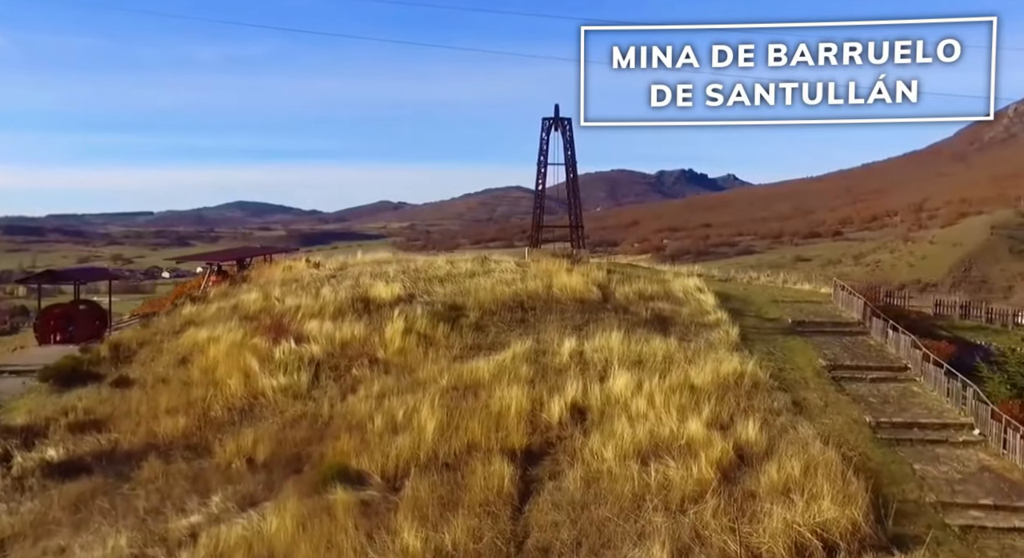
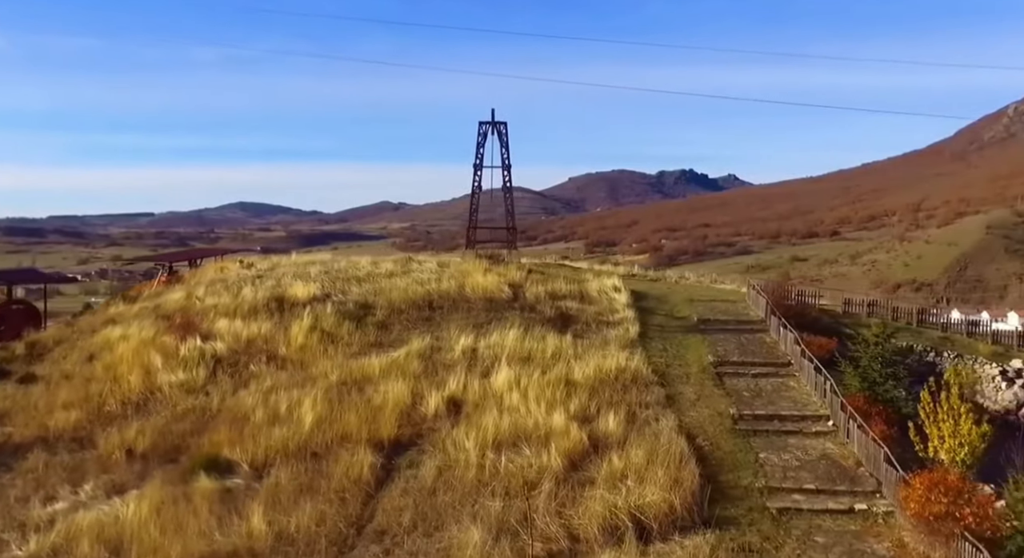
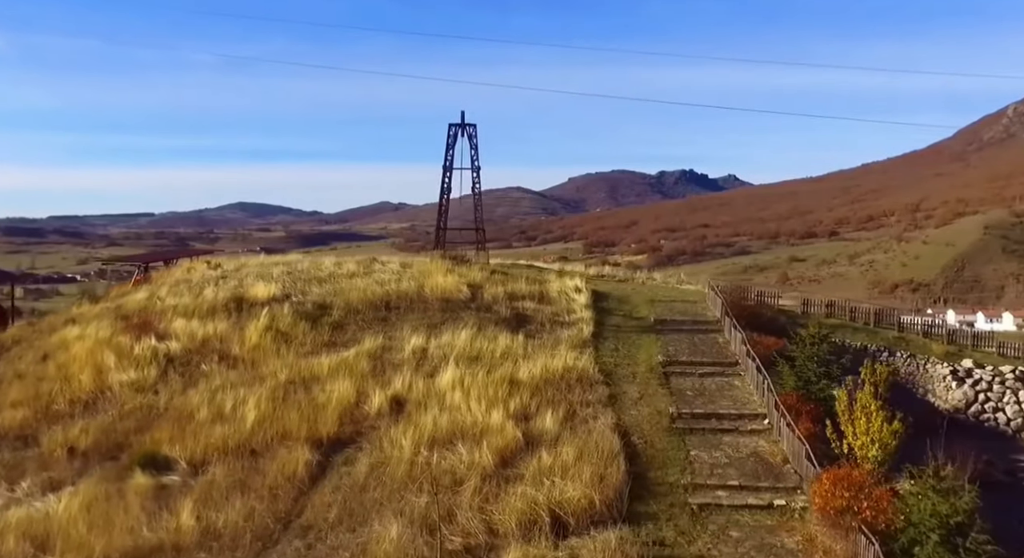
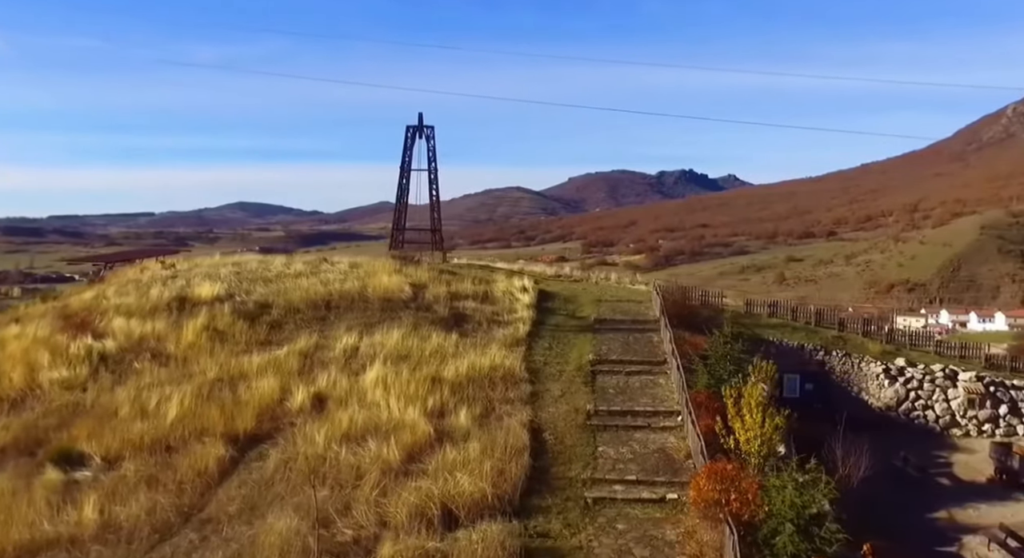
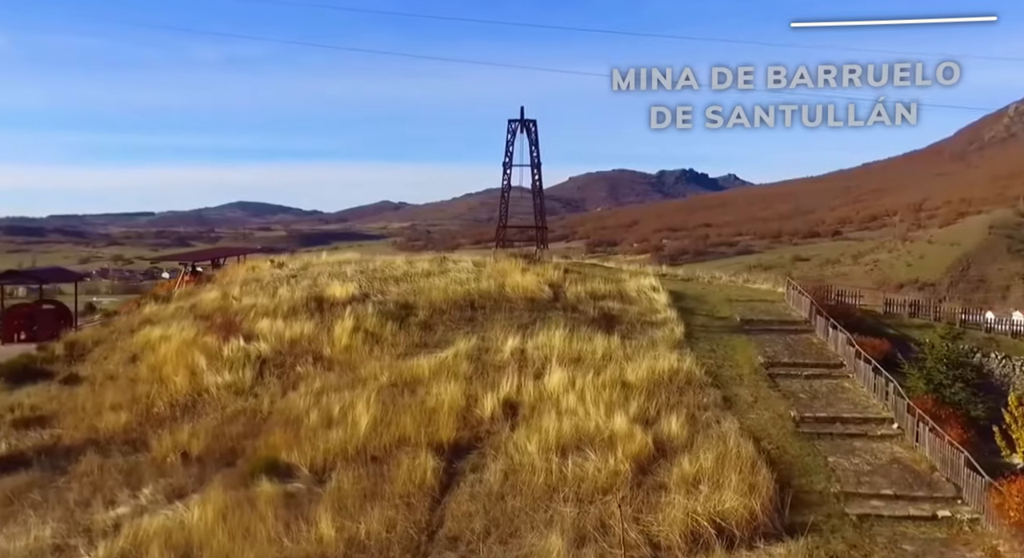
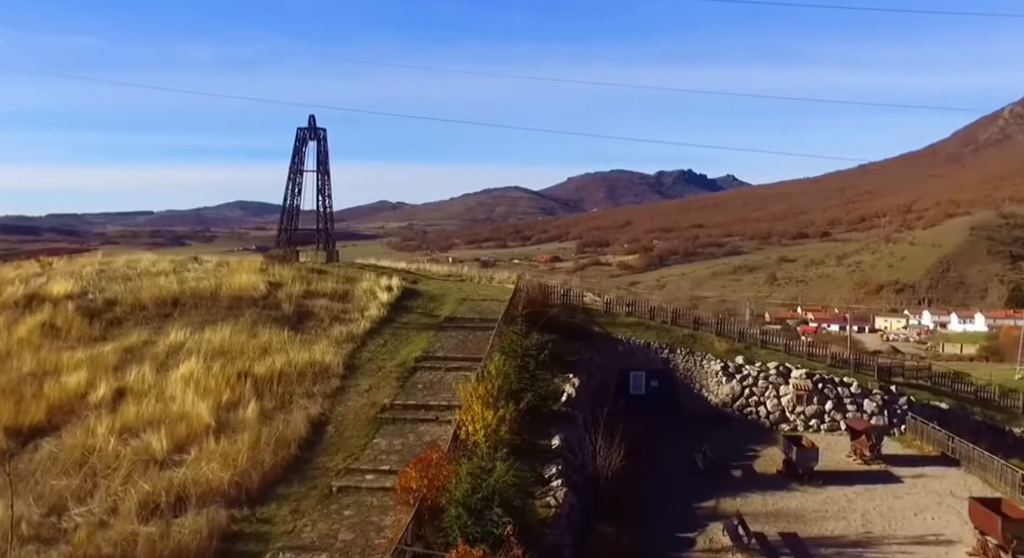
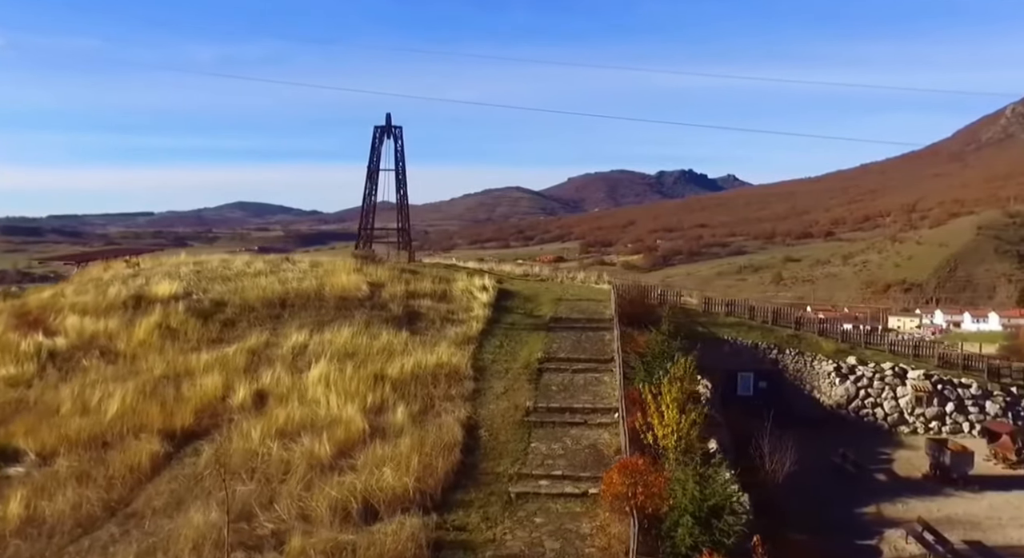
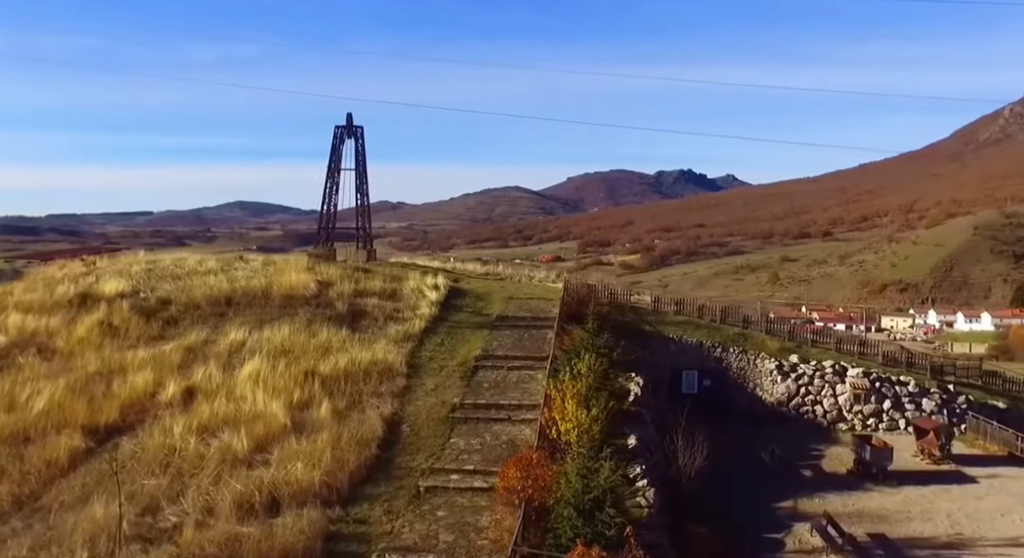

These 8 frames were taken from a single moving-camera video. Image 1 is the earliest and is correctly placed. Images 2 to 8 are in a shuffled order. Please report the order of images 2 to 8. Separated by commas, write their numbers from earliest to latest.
5, 2, 3, 4, 7, 8, 6
